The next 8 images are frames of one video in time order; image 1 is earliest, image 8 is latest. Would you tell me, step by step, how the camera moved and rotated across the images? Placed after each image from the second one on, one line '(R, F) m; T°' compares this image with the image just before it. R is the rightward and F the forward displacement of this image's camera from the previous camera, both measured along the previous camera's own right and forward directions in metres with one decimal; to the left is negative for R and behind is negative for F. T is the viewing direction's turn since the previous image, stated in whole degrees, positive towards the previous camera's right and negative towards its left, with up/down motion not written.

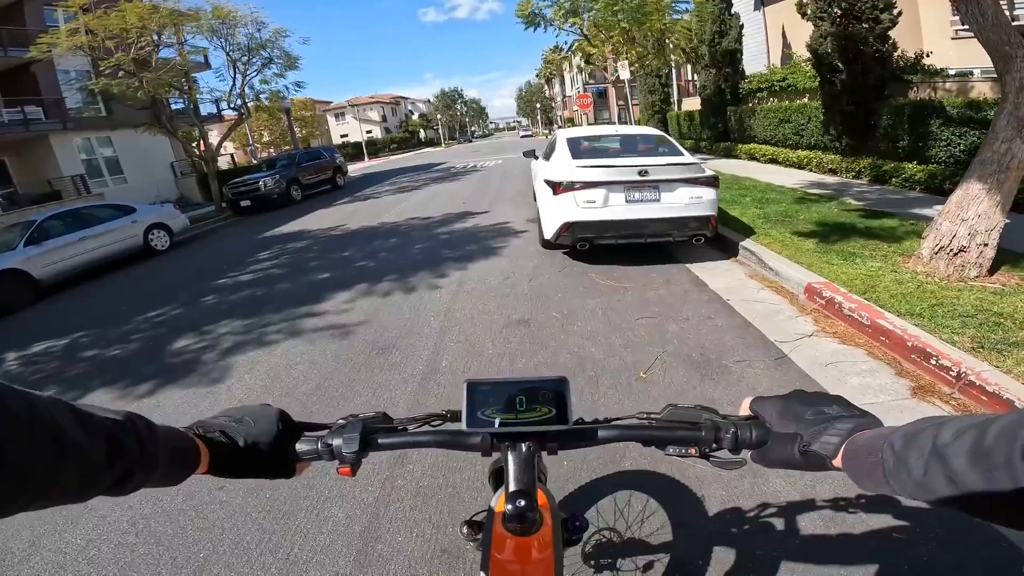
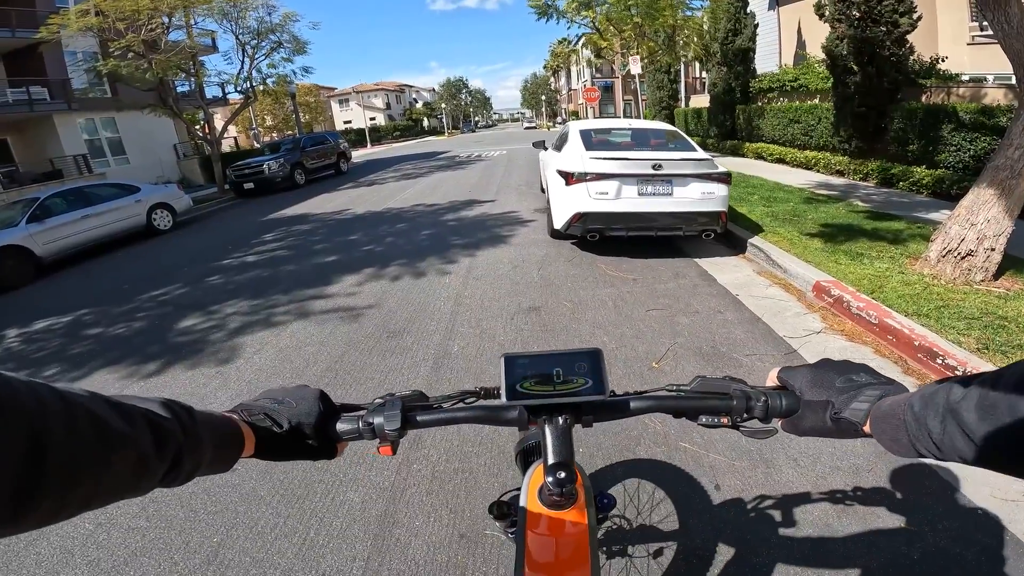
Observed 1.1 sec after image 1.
(-0.1, 0.0) m; 0°
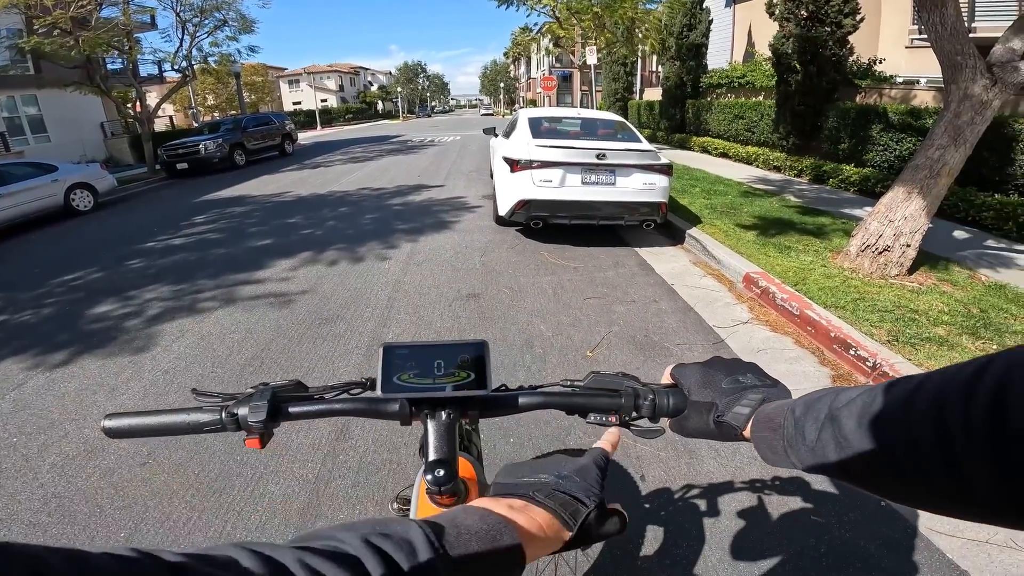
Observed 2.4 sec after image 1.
(+0.1, 0.0) m; +5°
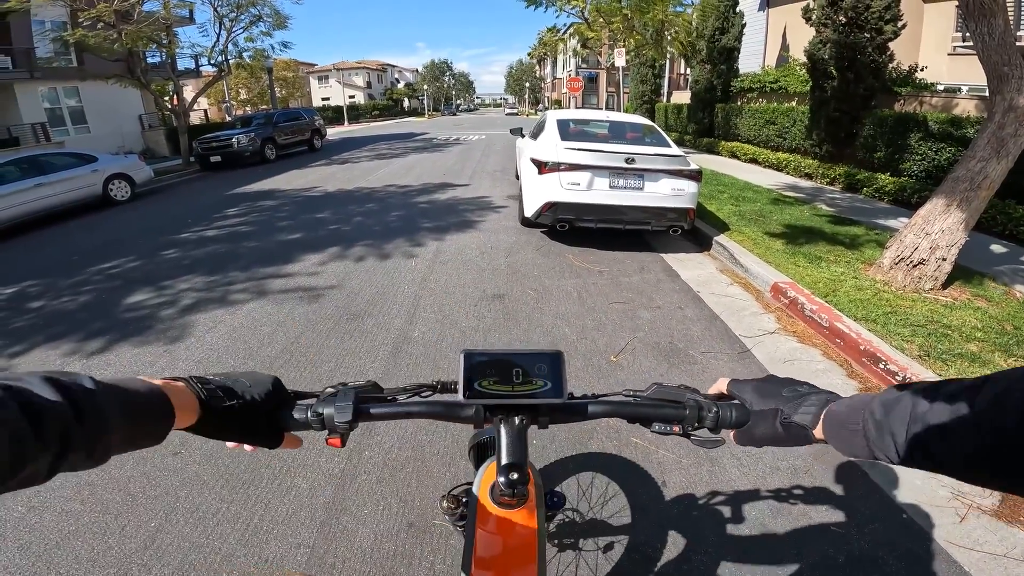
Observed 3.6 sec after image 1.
(0.0, 0.0) m; -2°
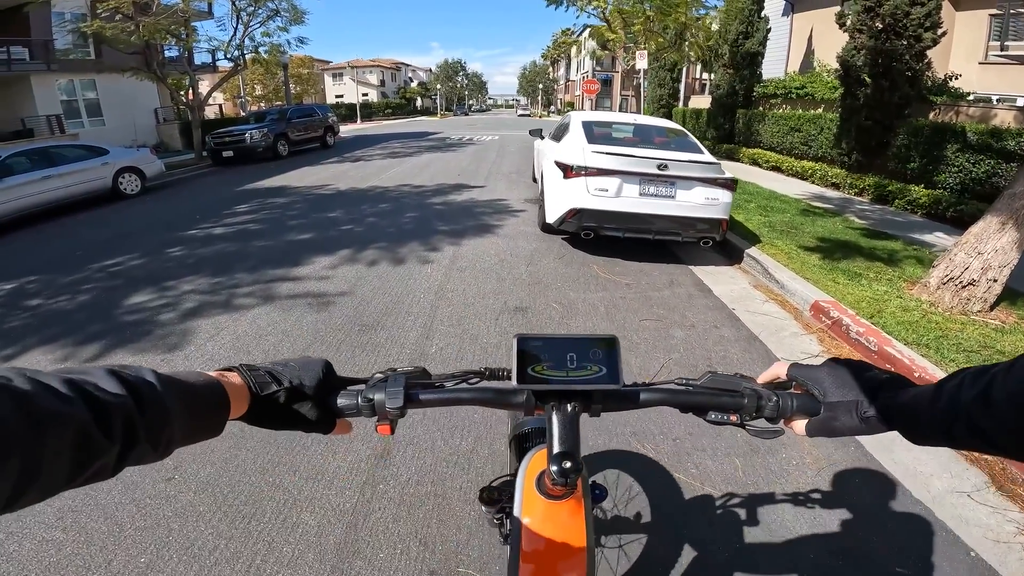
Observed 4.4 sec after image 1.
(-0.1, +0.3) m; -1°
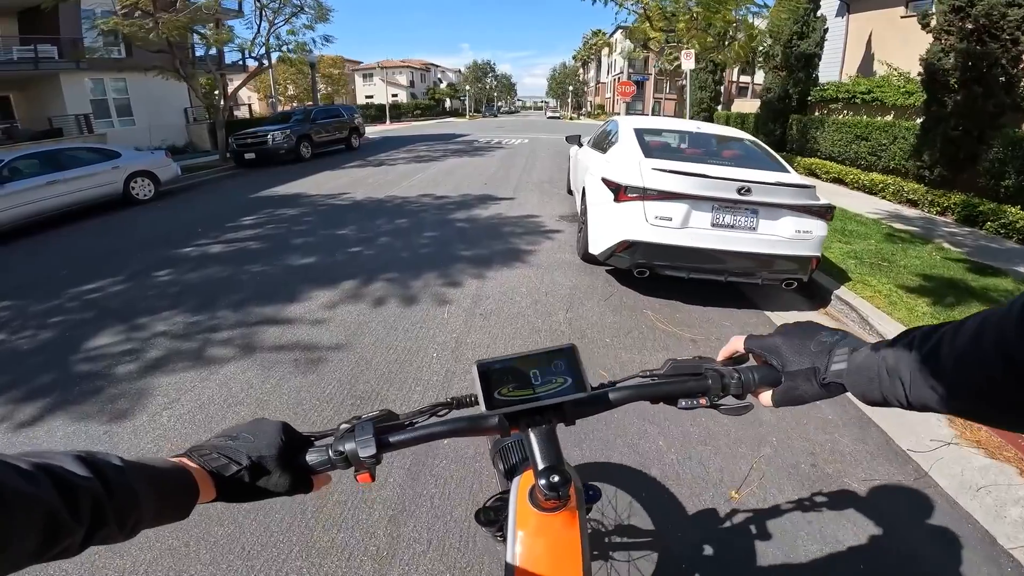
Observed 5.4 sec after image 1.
(-0.1, +1.0) m; -3°
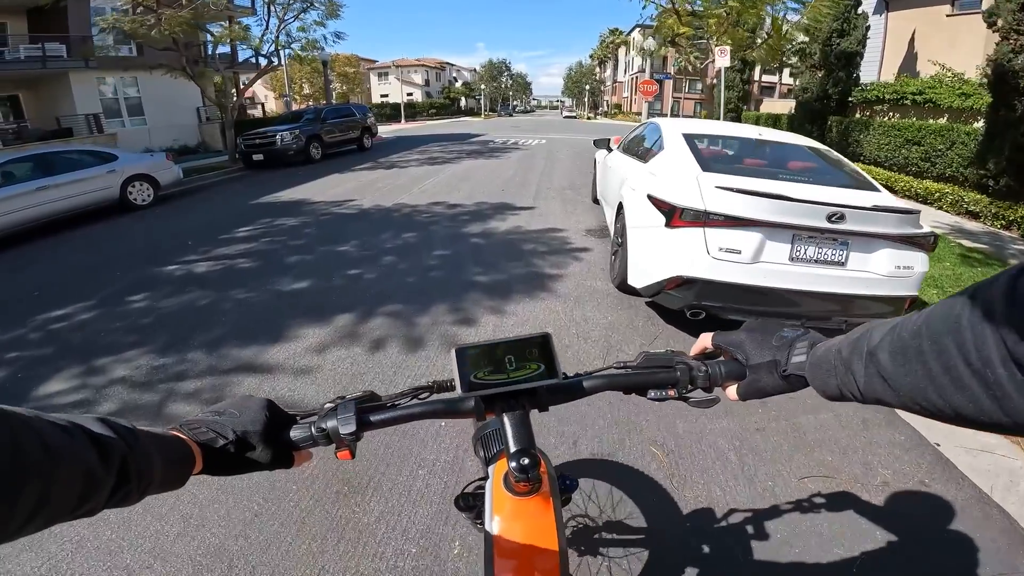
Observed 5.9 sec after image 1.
(-0.1, +0.8) m; -1°
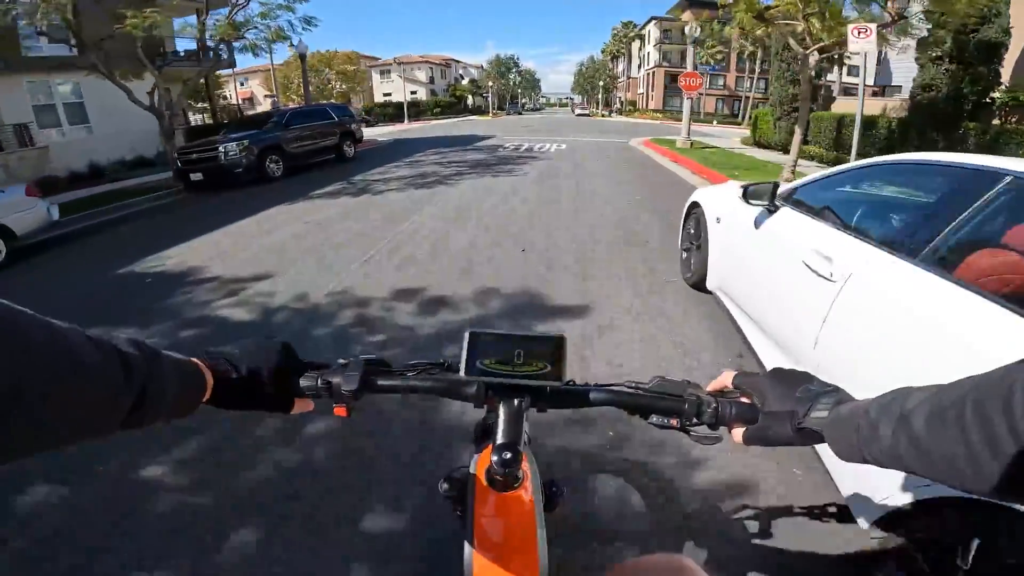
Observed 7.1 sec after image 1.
(-0.2, +3.7) m; -1°
